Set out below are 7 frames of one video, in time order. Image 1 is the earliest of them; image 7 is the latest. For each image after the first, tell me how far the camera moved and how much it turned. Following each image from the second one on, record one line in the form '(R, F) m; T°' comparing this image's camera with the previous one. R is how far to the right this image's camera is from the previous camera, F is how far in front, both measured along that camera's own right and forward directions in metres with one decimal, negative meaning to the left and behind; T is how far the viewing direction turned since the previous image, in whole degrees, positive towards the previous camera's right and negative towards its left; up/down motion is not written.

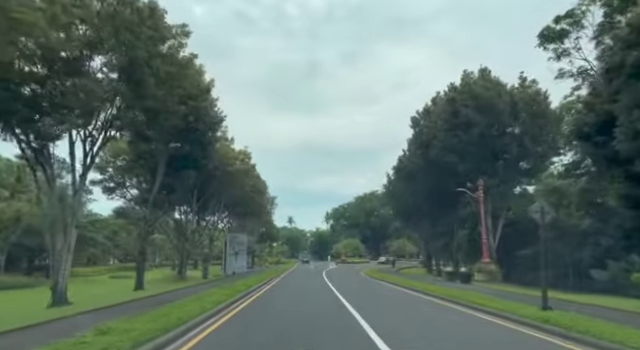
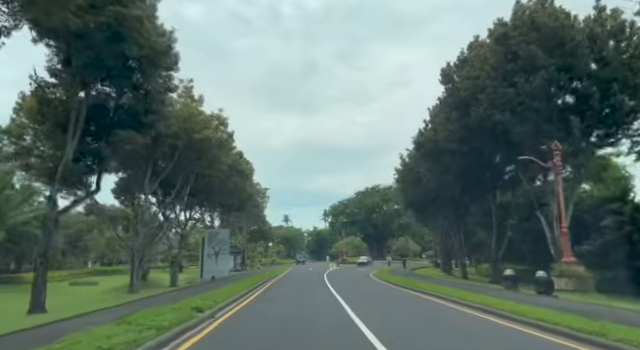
(-0.2, +11.2) m; 0°
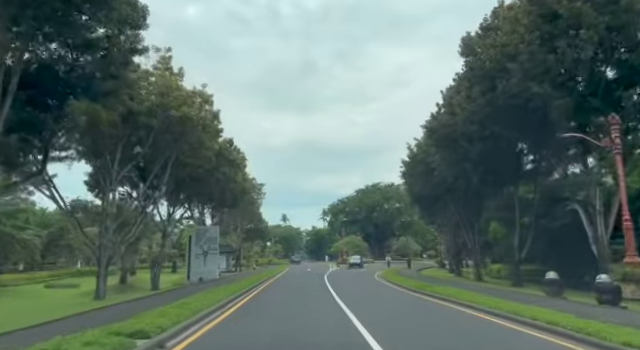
(-0.1, +4.6) m; 0°
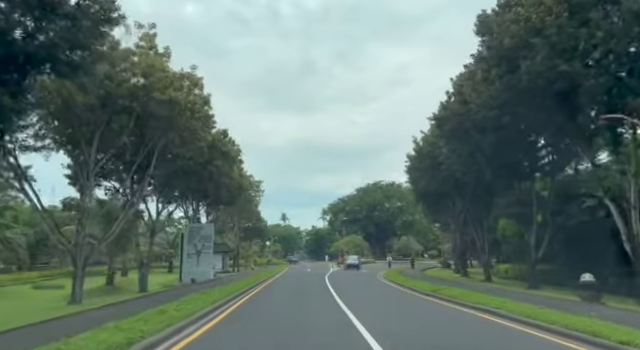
(-0.1, +2.6) m; 0°
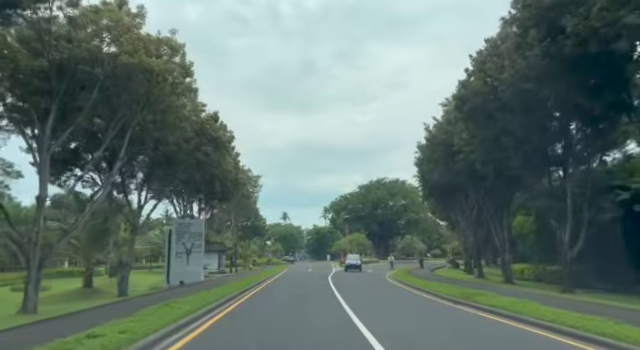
(-0.1, +4.0) m; 0°
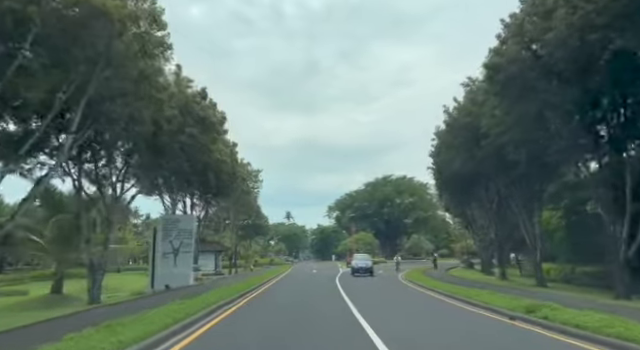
(-0.1, +4.7) m; 0°
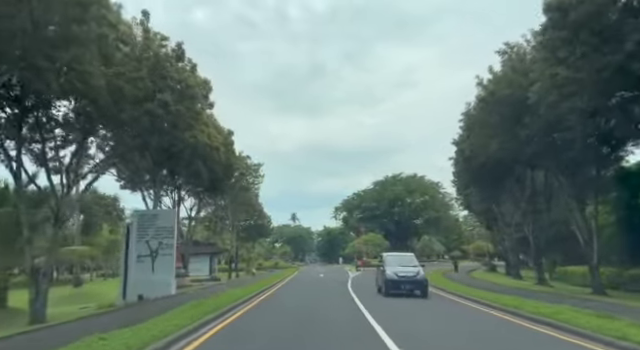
(-0.2, +6.0) m; -1°
